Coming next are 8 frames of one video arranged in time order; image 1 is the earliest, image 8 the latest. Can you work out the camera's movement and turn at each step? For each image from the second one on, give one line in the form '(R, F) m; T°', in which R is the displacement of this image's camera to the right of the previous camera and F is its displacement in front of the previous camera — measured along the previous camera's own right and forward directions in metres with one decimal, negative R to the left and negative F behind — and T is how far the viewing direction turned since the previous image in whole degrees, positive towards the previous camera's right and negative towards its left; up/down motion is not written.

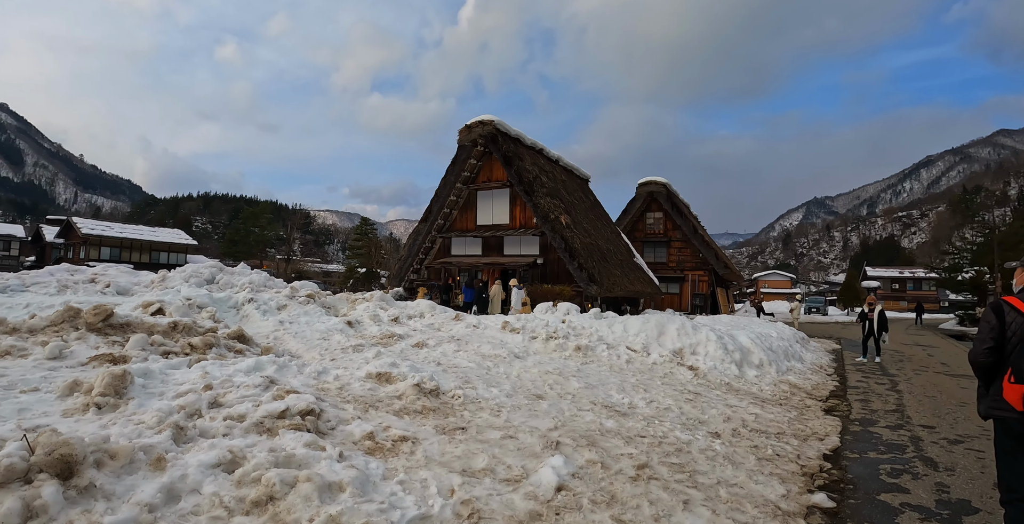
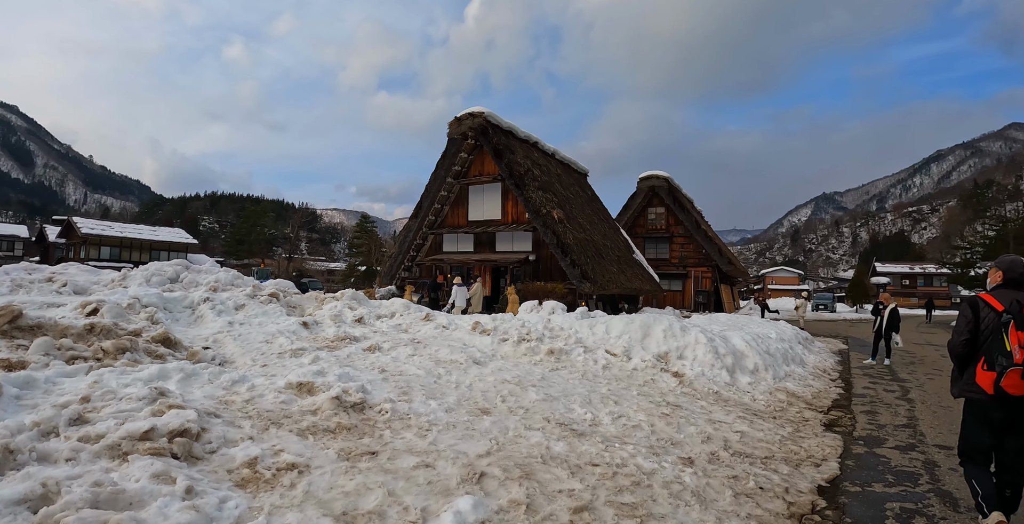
(+0.5, +0.8) m; -1°
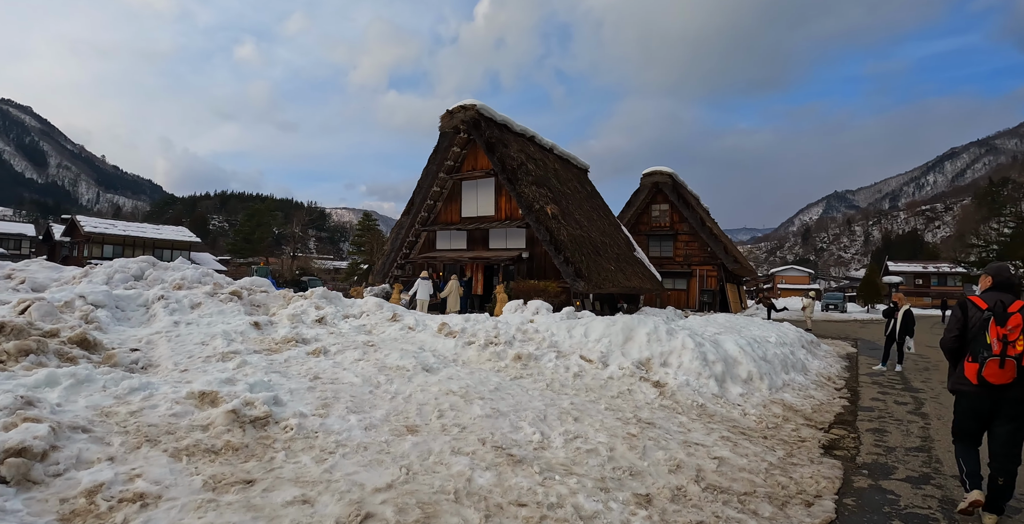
(+0.5, +0.7) m; -1°
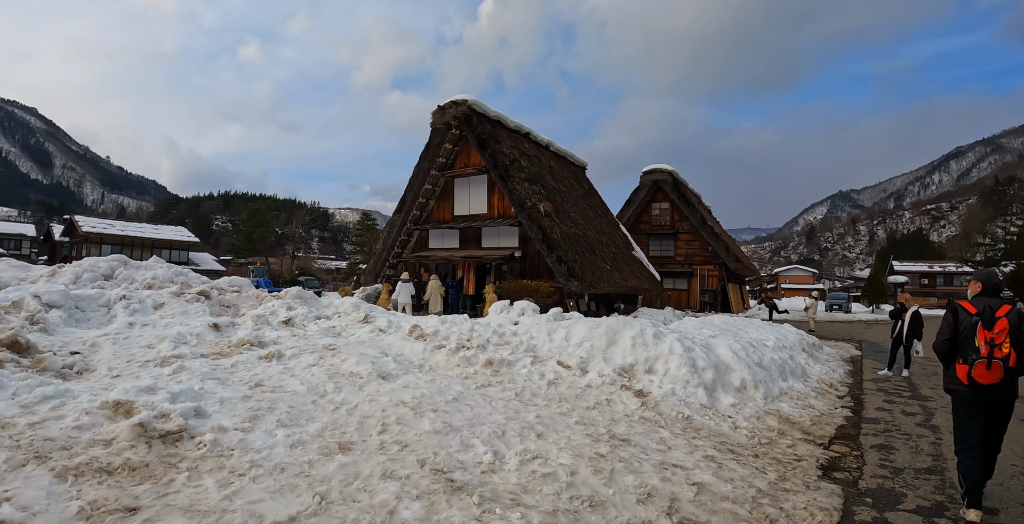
(+0.3, +0.5) m; 0°
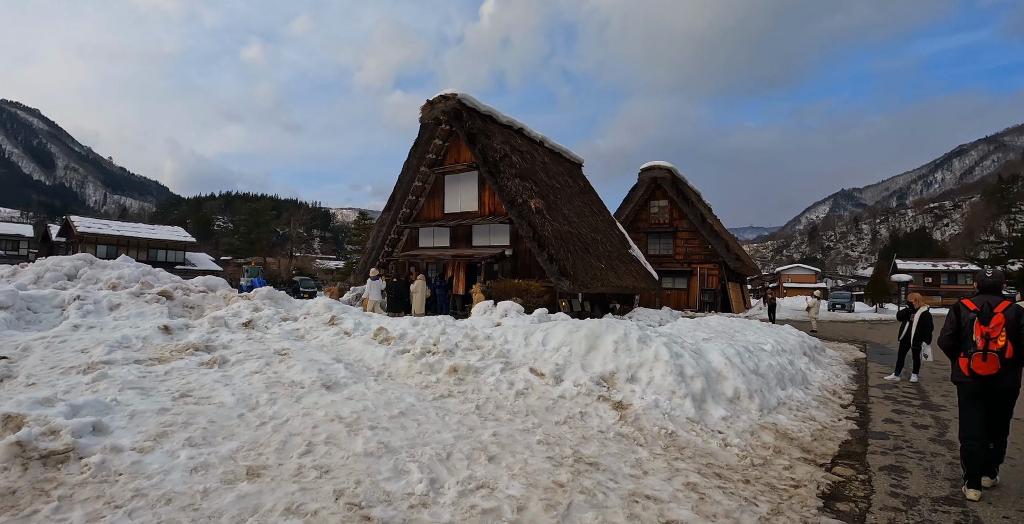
(+0.3, +0.5) m; 0°
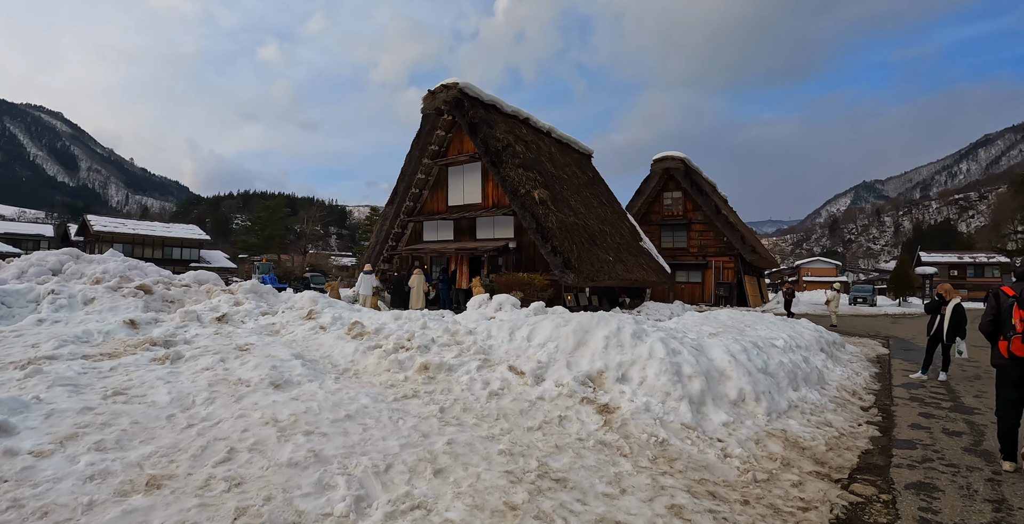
(+0.3, +0.5) m; -2°
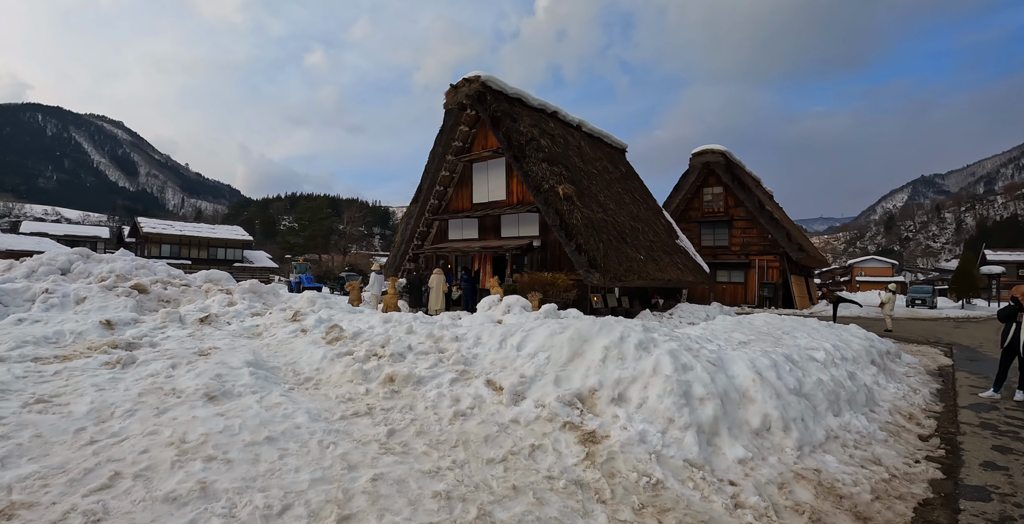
(+0.5, +0.7) m; -4°
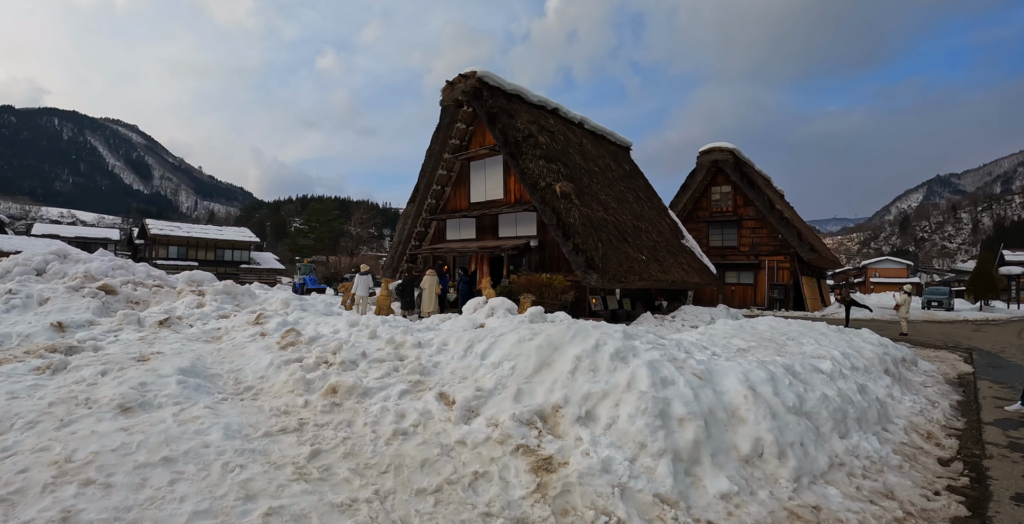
(+0.3, +0.5) m; -1°
